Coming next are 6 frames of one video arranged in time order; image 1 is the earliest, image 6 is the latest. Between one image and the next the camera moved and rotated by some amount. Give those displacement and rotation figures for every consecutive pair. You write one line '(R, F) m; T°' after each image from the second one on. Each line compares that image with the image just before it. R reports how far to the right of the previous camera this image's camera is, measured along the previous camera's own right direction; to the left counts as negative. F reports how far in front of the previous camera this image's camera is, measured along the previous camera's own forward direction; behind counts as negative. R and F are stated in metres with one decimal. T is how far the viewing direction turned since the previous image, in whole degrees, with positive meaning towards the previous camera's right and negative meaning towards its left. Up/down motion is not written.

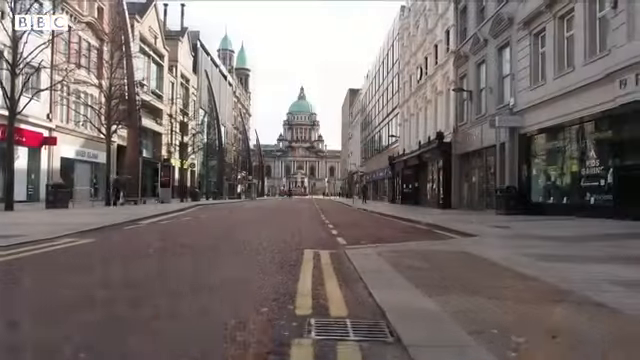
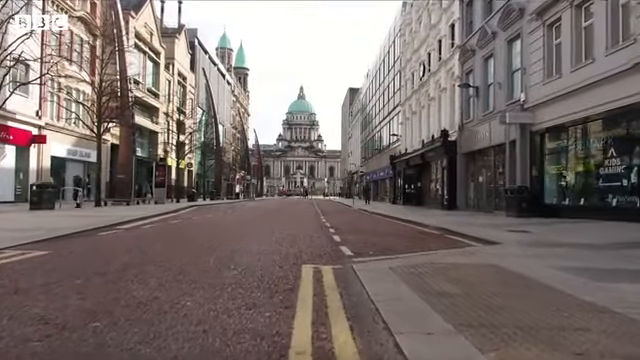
(0.0, +1.5) m; 0°
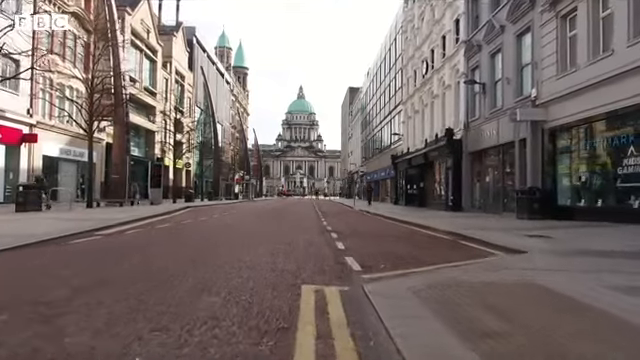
(0.0, +1.3) m; 0°
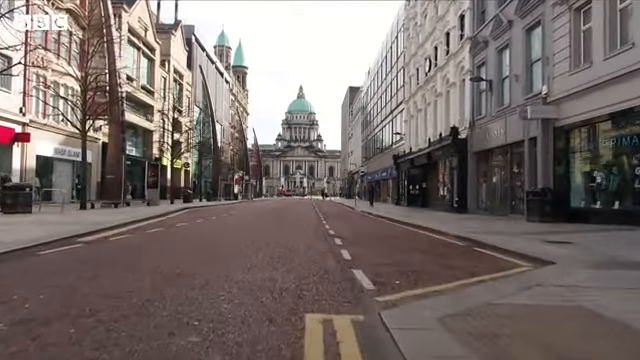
(-0.1, +1.0) m; 0°
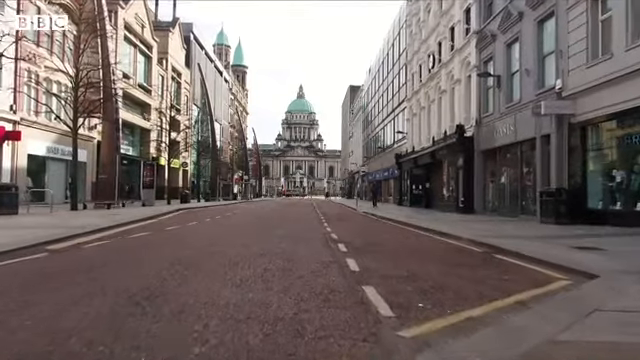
(0.0, +1.3) m; 0°
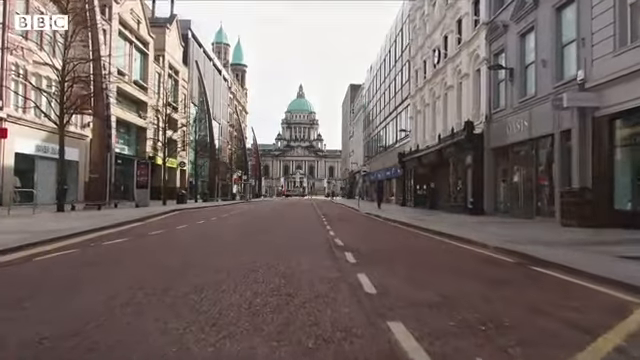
(-0.1, +1.7) m; 0°
